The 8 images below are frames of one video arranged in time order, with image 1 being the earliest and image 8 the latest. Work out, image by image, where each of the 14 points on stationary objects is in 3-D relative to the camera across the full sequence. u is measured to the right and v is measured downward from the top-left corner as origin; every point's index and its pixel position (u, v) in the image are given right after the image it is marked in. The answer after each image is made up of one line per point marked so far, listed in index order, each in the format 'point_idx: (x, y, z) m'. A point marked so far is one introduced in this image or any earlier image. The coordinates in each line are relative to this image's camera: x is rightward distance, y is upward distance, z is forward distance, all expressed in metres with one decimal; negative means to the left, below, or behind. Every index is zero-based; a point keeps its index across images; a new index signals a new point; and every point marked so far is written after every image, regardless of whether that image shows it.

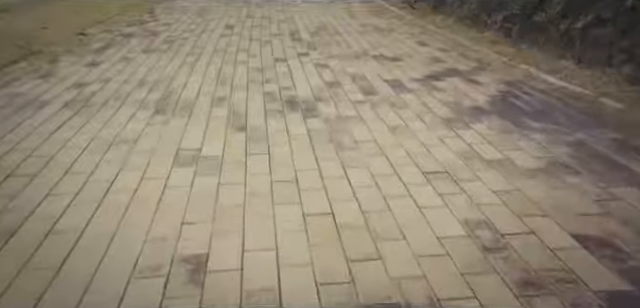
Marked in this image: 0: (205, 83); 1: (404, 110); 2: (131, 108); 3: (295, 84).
0: (-1.1, +0.7, +4.5) m
1: (+0.6, +0.3, +3.6) m
2: (-1.5, +0.4, +3.8) m
3: (-0.2, +0.6, +4.4) m
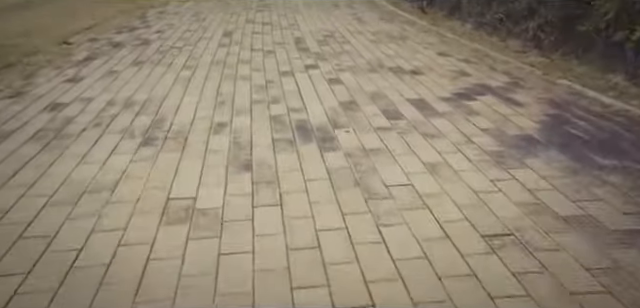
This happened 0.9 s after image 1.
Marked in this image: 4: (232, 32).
0: (-1.0, +0.4, +3.9) m
1: (+0.8, +0.1, +3.1) m
2: (-1.4, +0.1, +3.2) m
3: (-0.1, +0.4, +3.8) m
4: (-1.4, +1.9, +7.4) m
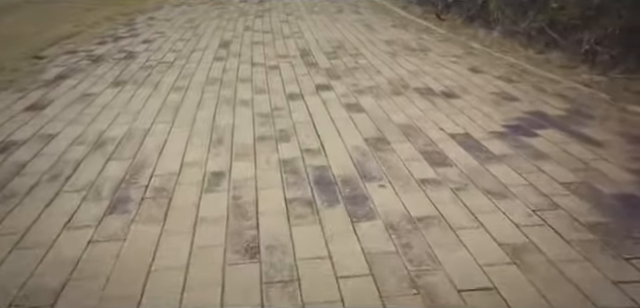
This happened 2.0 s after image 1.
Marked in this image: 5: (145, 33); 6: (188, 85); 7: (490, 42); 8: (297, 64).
0: (-0.8, +0.1, +3.1) m
1: (+0.9, -0.2, +2.3) m
2: (-1.2, -0.2, +2.4) m
3: (0.0, +0.1, +3.0) m
4: (-1.2, +1.5, +6.6) m
5: (-2.6, +1.8, +7.2) m
6: (-1.2, +0.6, +4.5) m
7: (+2.1, +1.4, +6.0) m
8: (-0.2, +1.0, +5.3) m
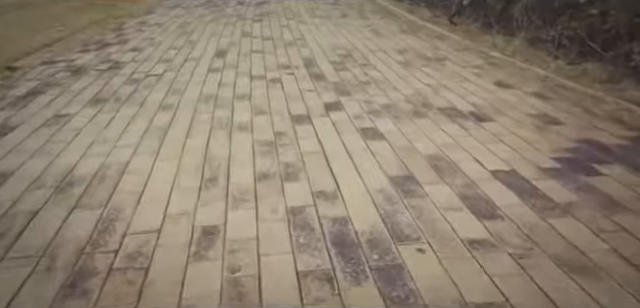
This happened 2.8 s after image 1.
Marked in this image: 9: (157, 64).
0: (-0.7, -0.1, +2.6) m
1: (+1.0, -0.5, +1.7) m
2: (-1.1, -0.4, +1.8) m
3: (+0.1, -0.2, +2.5) m
4: (-1.2, +1.3, +6.0) m
5: (-2.6, +1.6, +6.6) m
6: (-1.2, +0.4, +4.0) m
7: (+2.2, +1.2, +5.4) m
8: (-0.2, +0.8, +4.8) m
9: (-1.8, +1.0, +5.3) m
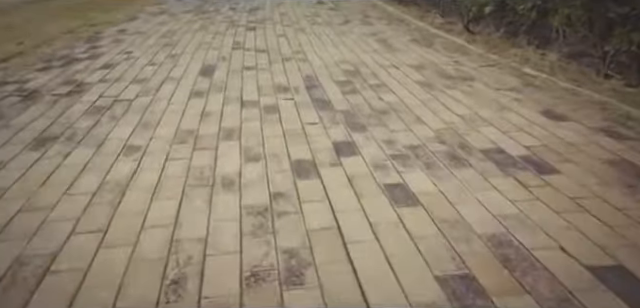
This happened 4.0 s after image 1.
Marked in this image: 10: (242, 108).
0: (-0.7, -0.5, +1.7) m
1: (+1.0, -0.8, +0.9) m
2: (-1.1, -0.8, +1.0) m
3: (+0.2, -0.5, +1.6) m
4: (-1.2, +0.9, +5.2) m
5: (-2.5, +1.2, +5.8) m
6: (-1.1, +0.1, +3.1) m
7: (+2.2, +0.8, +4.6) m
8: (-0.1, +0.4, +3.9) m
9: (-1.7, +0.6, +4.5) m
10: (-0.6, +0.4, +3.8) m
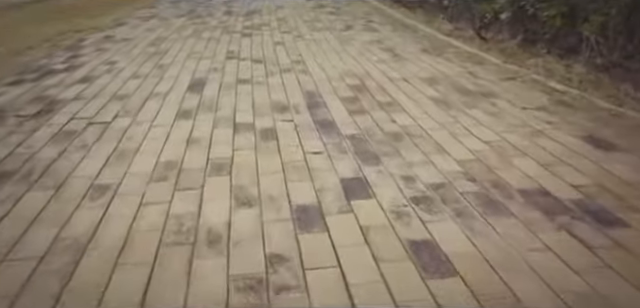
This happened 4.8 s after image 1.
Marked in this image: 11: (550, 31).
0: (-0.6, -0.7, +1.2) m
1: (+1.1, -1.0, +0.4) m
2: (-1.0, -1.0, +0.5) m
3: (+0.2, -0.7, +1.1) m
4: (-1.1, +0.7, +4.7) m
5: (-2.5, +1.0, +5.3) m
6: (-1.1, -0.1, +2.6) m
7: (+2.2, +0.6, +4.1) m
8: (-0.1, +0.2, +3.4) m
9: (-1.7, +0.4, +3.9) m
10: (-0.6, +0.1, +3.3) m
11: (+2.3, +1.3, +4.9) m
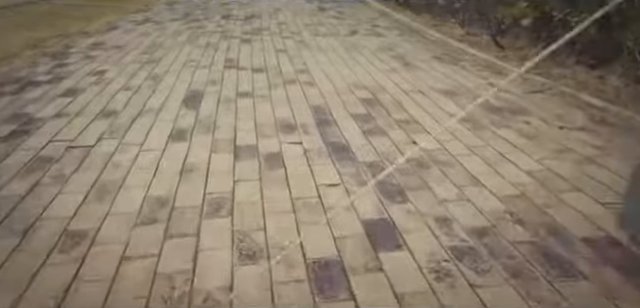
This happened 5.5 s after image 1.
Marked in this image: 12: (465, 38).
0: (-0.5, -0.9, +0.8) m
1: (+1.2, -1.1, -0.1) m
2: (-0.9, -1.2, +0.1) m
3: (+0.3, -0.9, +0.7) m
4: (-1.1, +0.5, +4.3) m
5: (-2.4, +0.8, +4.8) m
6: (-1.0, -0.3, +2.2) m
7: (+2.3, +0.4, +3.7) m
8: (0.0, 0.0, +3.0) m
9: (-1.6, +0.2, +3.5) m
10: (-0.5, 0.0, +2.9) m
11: (+2.4, +1.1, +4.5) m
12: (+2.0, +1.6, +6.6) m
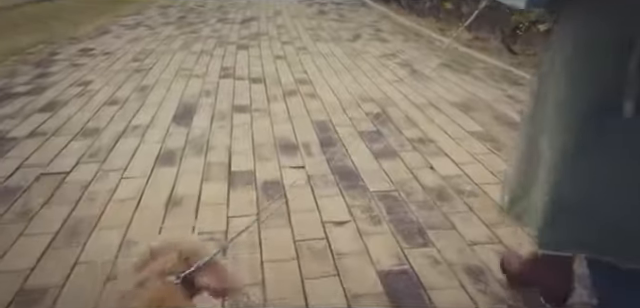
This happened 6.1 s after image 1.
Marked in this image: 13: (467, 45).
0: (-0.5, -1.0, +0.4) m
1: (+1.2, -1.3, -0.4) m
2: (-0.9, -1.3, -0.3) m
3: (+0.3, -1.0, +0.4) m
4: (-1.0, +0.4, +3.9) m
5: (-2.4, +0.6, +4.5) m
6: (-1.0, -0.5, +1.8) m
7: (+2.3, +0.3, +3.4) m
8: (0.0, -0.1, +2.7) m
9: (-1.6, +0.1, +3.2) m
10: (-0.5, -0.2, +2.5) m
11: (+2.4, +0.9, +4.2) m
12: (+2.0, +1.4, +6.2) m
13: (+1.9, +1.4, +6.2) m
